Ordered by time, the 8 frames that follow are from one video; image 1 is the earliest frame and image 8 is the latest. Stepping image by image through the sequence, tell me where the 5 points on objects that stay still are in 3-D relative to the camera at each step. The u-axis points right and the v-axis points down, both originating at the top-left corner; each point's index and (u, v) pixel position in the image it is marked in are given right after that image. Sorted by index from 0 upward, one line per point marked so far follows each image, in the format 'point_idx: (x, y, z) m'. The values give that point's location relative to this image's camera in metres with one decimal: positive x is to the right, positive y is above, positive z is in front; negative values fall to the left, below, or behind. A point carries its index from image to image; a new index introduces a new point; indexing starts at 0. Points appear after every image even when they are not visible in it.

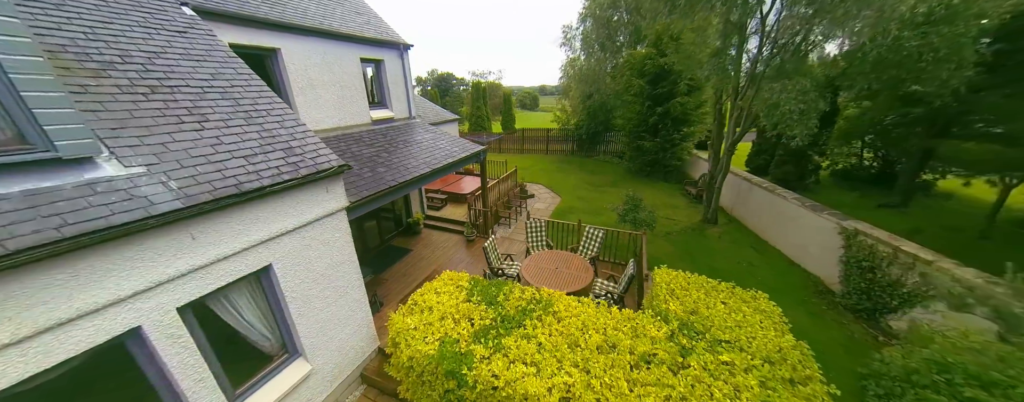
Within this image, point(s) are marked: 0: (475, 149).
0: (-1.1, +1.5, +8.0) m
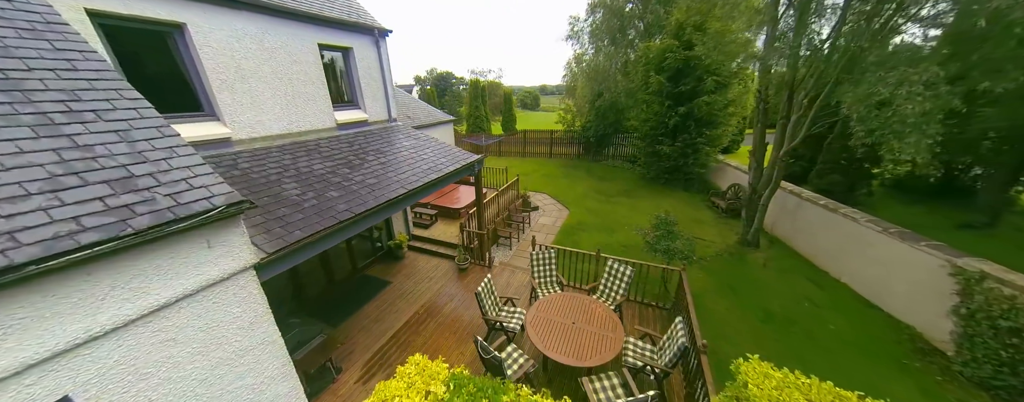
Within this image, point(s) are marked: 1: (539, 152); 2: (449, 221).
0: (-1.0, +1.0, +6.6) m
1: (+1.9, +3.5, +19.9) m
2: (-2.0, -0.7, +9.2) m
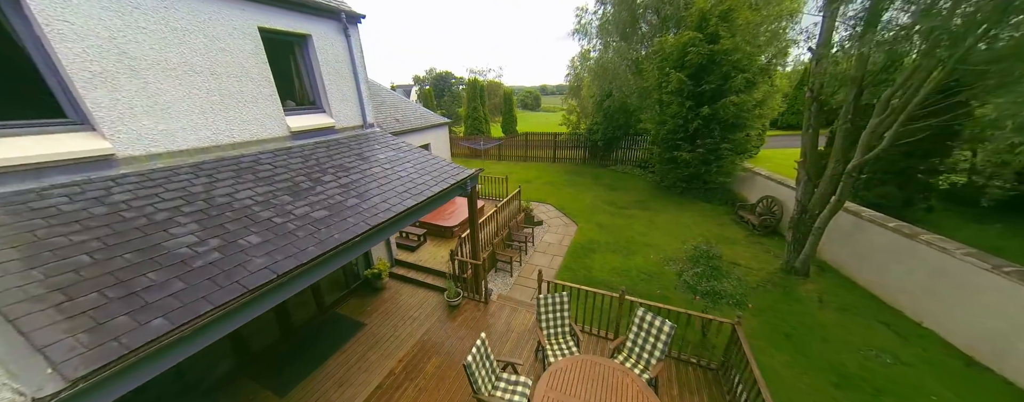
0: (-1.0, +0.5, +5.3) m
1: (+2.0, +3.1, +18.6) m
2: (-2.0, -1.2, +8.0) m
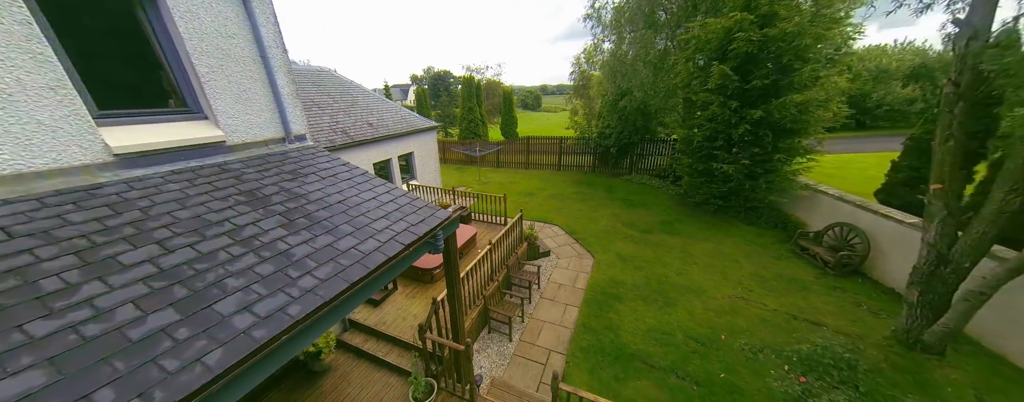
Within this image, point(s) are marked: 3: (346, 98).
0: (-1.0, -0.2, +3.3) m
1: (+2.0, +2.3, +16.6) m
2: (-2.0, -1.9, +6.0) m
3: (-5.5, +3.4, +9.3) m
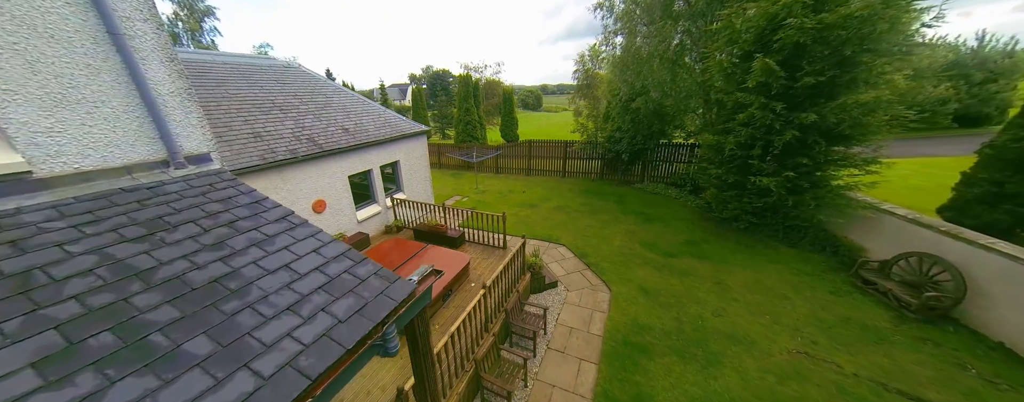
0: (-1.0, -0.7, +2.0) m
1: (+2.0, +1.8, +15.3) m
2: (-2.0, -2.4, +4.6) m
3: (-5.5, +2.9, +8.0) m
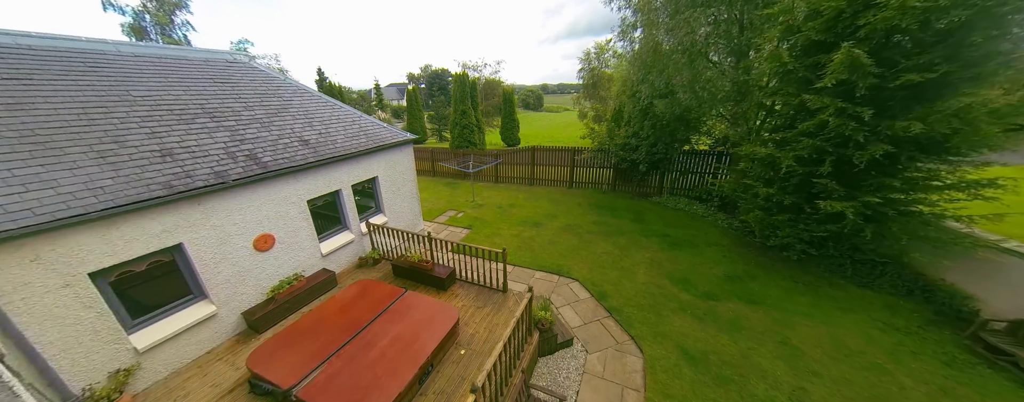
0: (-1.0, -1.3, +0.4) m
1: (+2.0, +1.2, +13.7) m
2: (-2.0, -3.0, +3.0) m
3: (-5.5, +2.3, +6.4) m
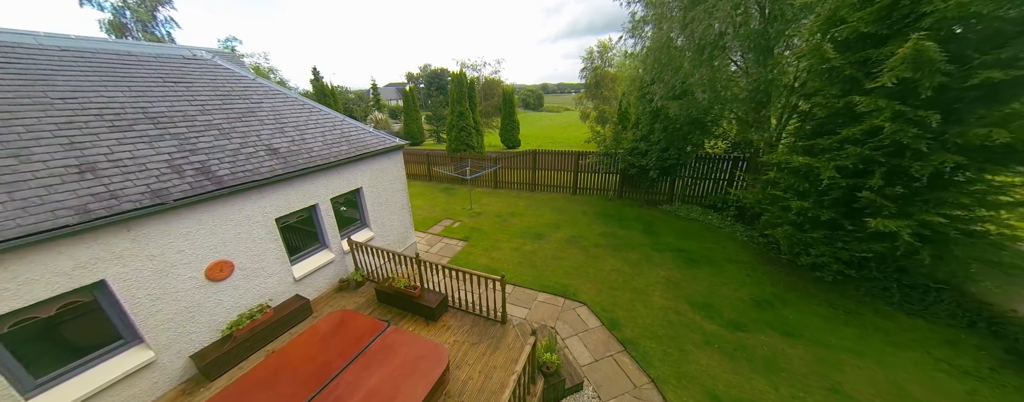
0: (-1.0, -1.6, -0.4) m
1: (+2.0, +0.9, +12.8) m
2: (-2.0, -3.3, +2.2) m
3: (-5.5, +1.9, +5.6) m
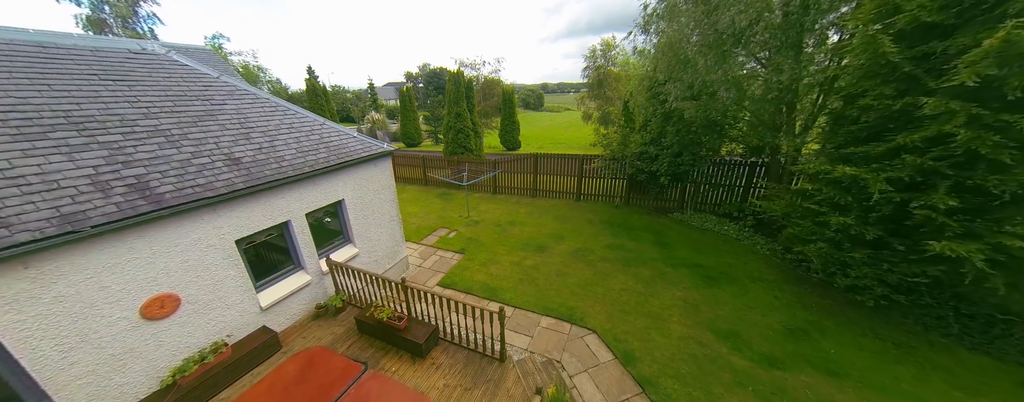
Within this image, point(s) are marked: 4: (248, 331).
0: (-1.0, -1.9, -1.2) m
1: (+2.0, +0.6, +12.1) m
2: (-2.0, -3.6, +1.5) m
3: (-5.5, +1.6, +4.8) m
4: (-4.4, -2.2, +4.7) m
